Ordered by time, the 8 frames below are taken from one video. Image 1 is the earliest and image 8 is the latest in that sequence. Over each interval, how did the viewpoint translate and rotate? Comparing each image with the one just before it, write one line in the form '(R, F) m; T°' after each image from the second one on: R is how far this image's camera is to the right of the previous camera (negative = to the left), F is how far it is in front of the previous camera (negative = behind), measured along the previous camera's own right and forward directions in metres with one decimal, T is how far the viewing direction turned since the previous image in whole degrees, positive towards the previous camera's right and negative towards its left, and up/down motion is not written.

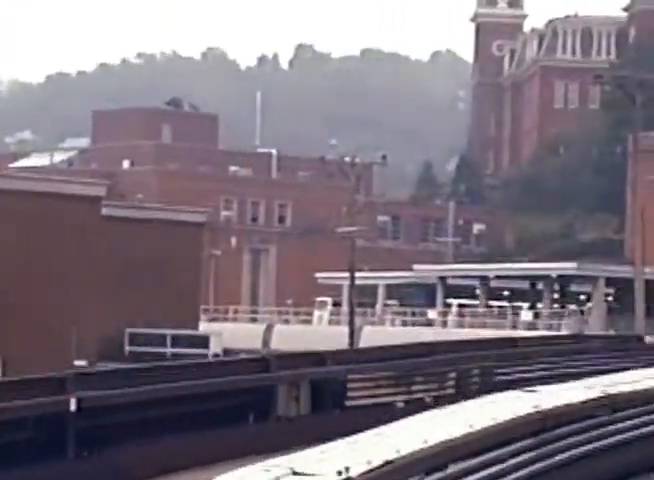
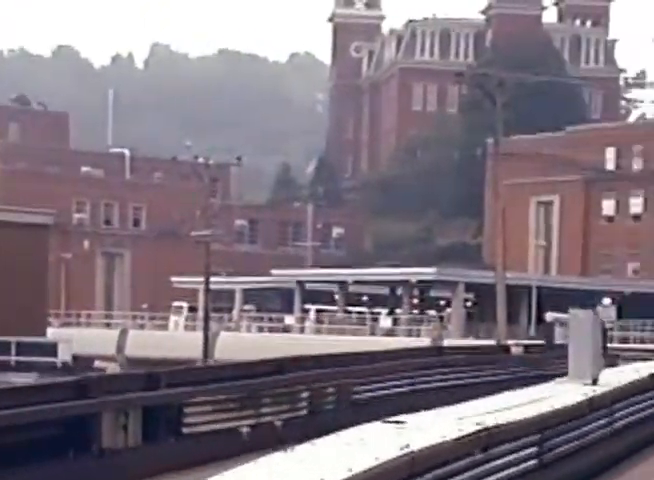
(-0.8, -0.5) m; -1°
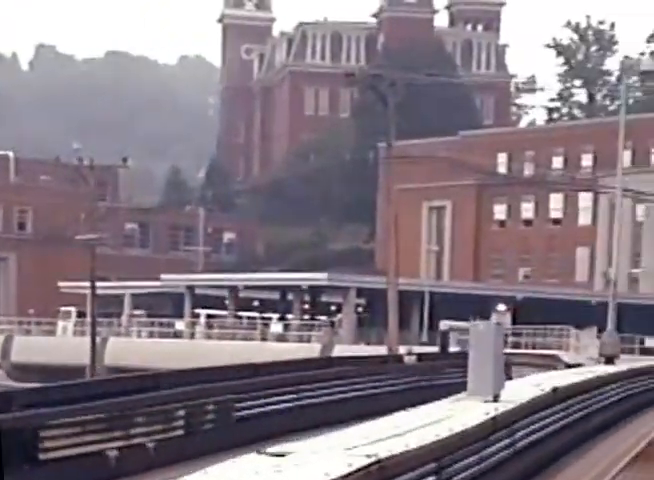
(+0.1, +0.8) m; +3°
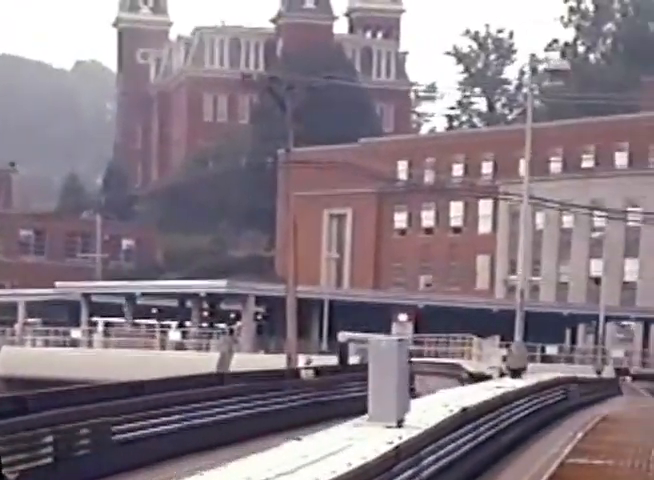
(-2.6, +0.9) m; +4°
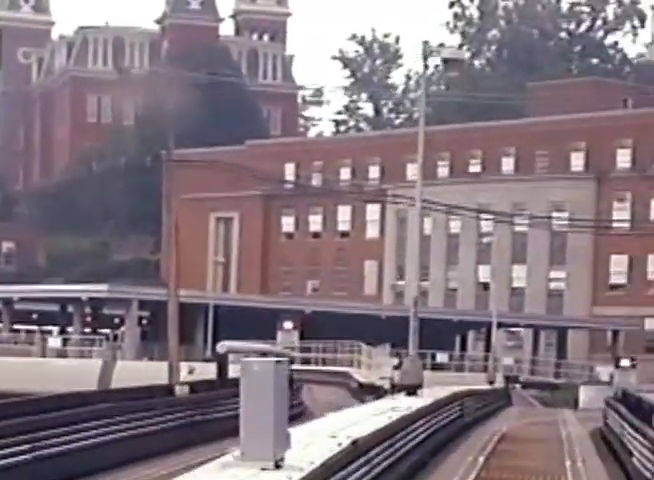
(+0.1, +1.3) m; +3°
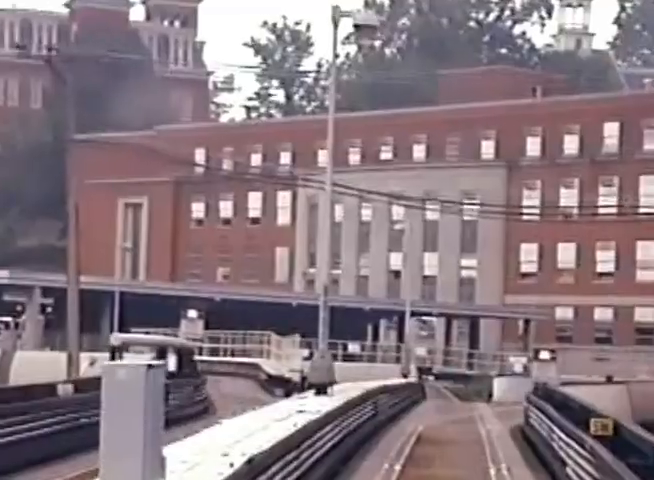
(0.0, +1.0) m; +3°
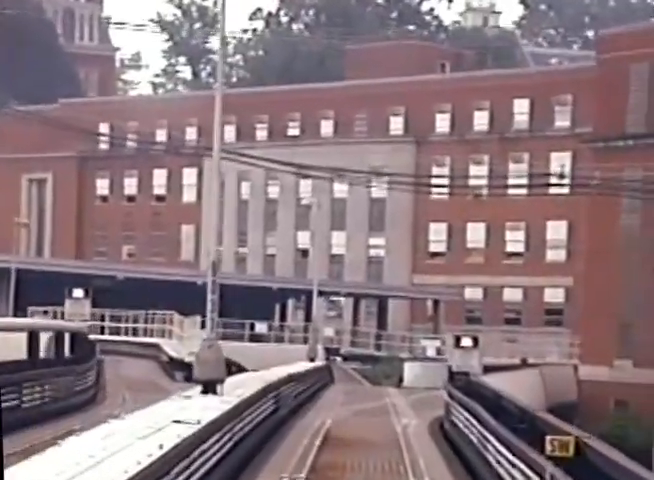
(0.0, +1.6) m; +3°
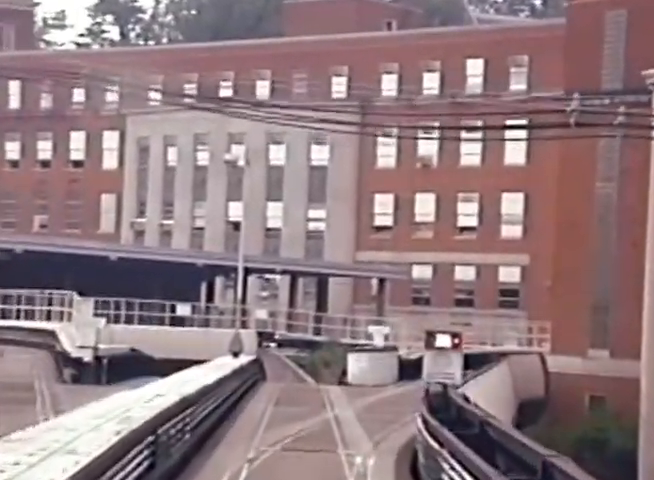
(+0.2, +8.0) m; +2°
